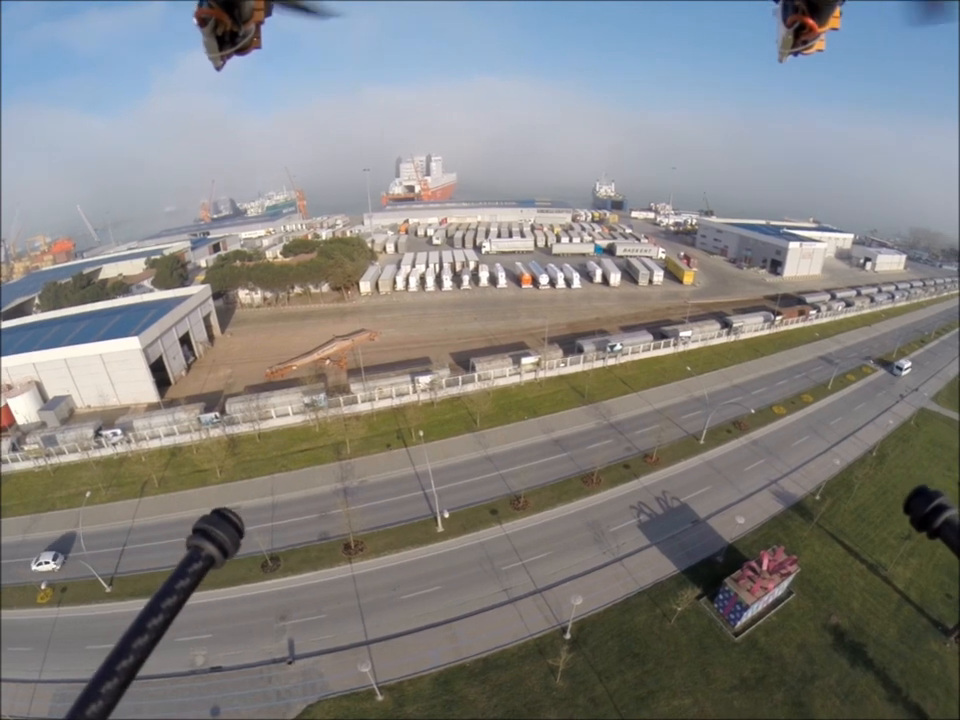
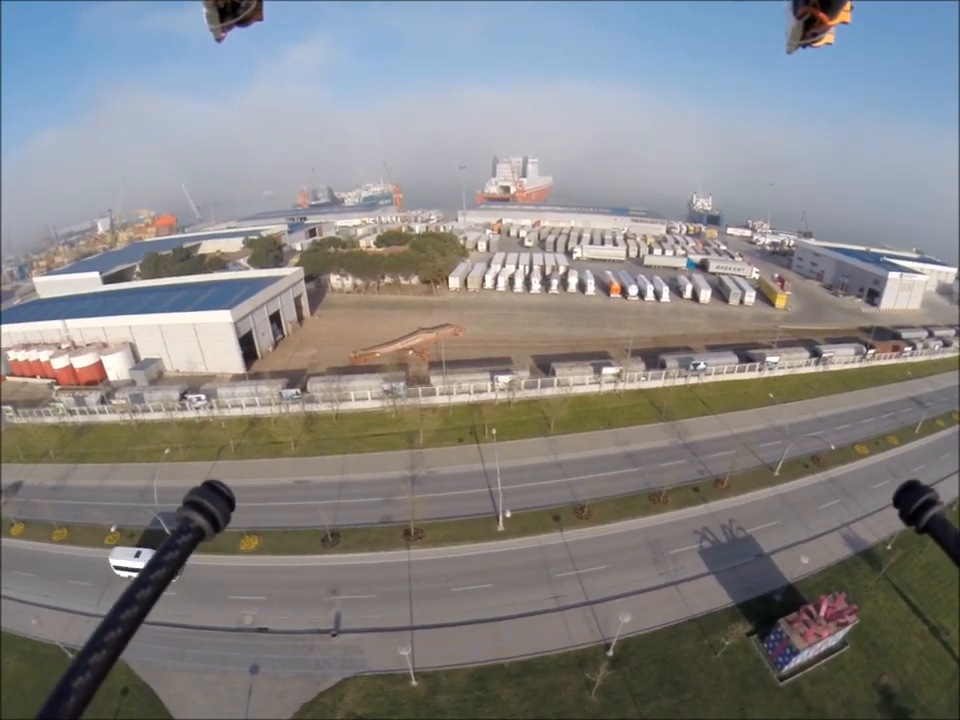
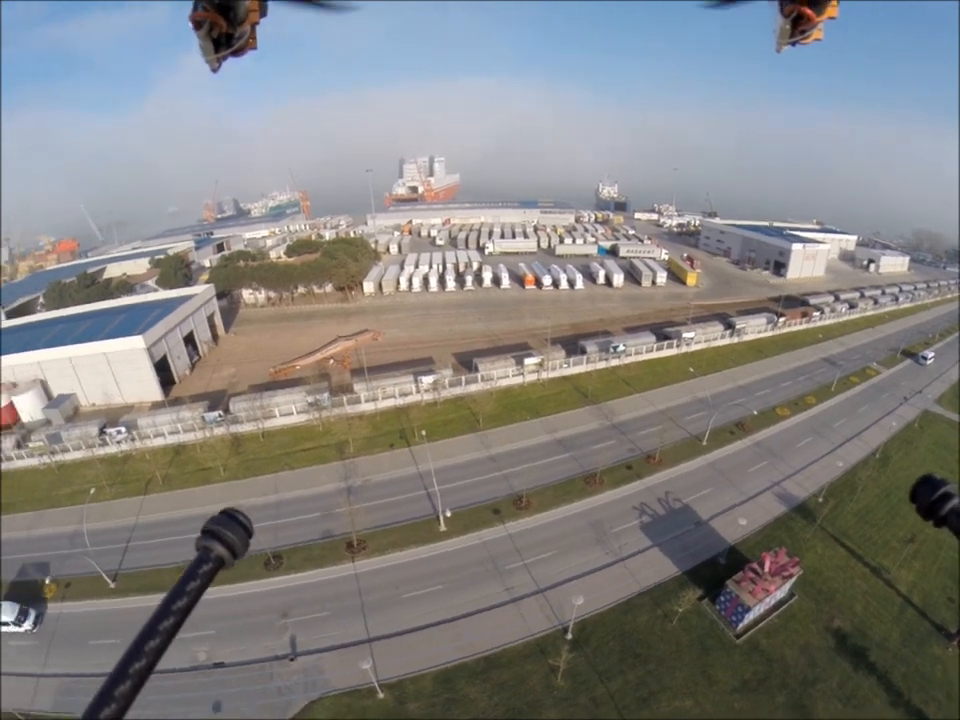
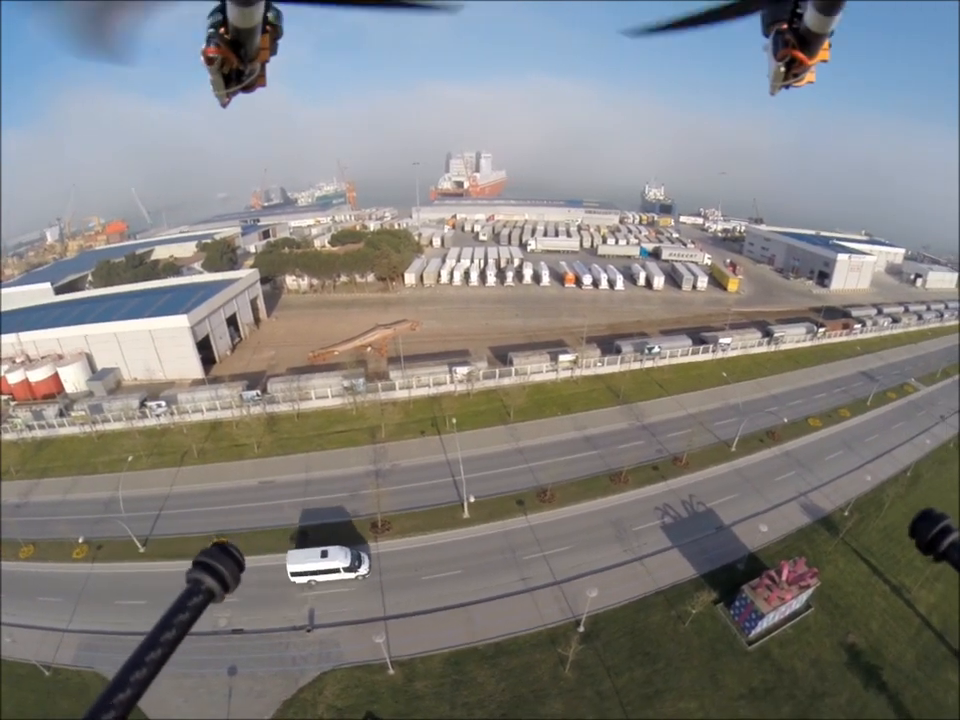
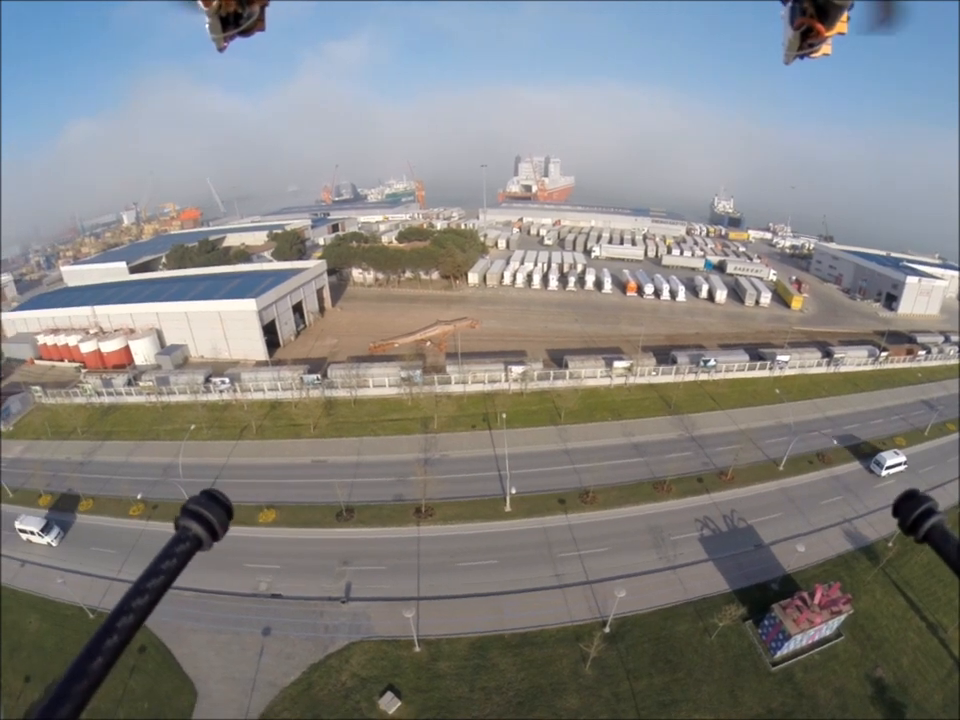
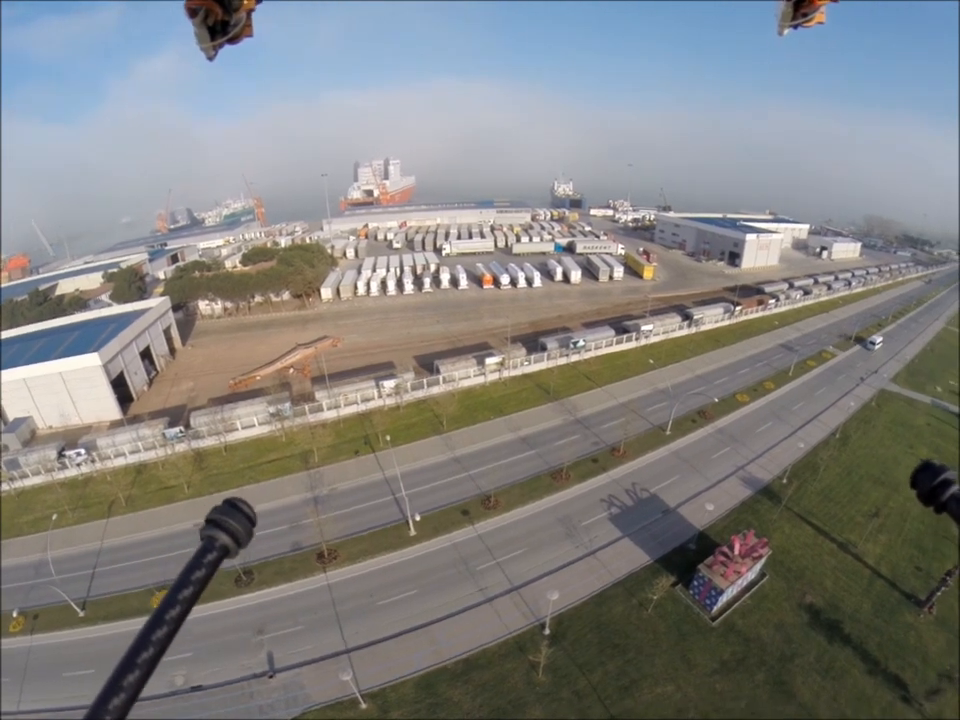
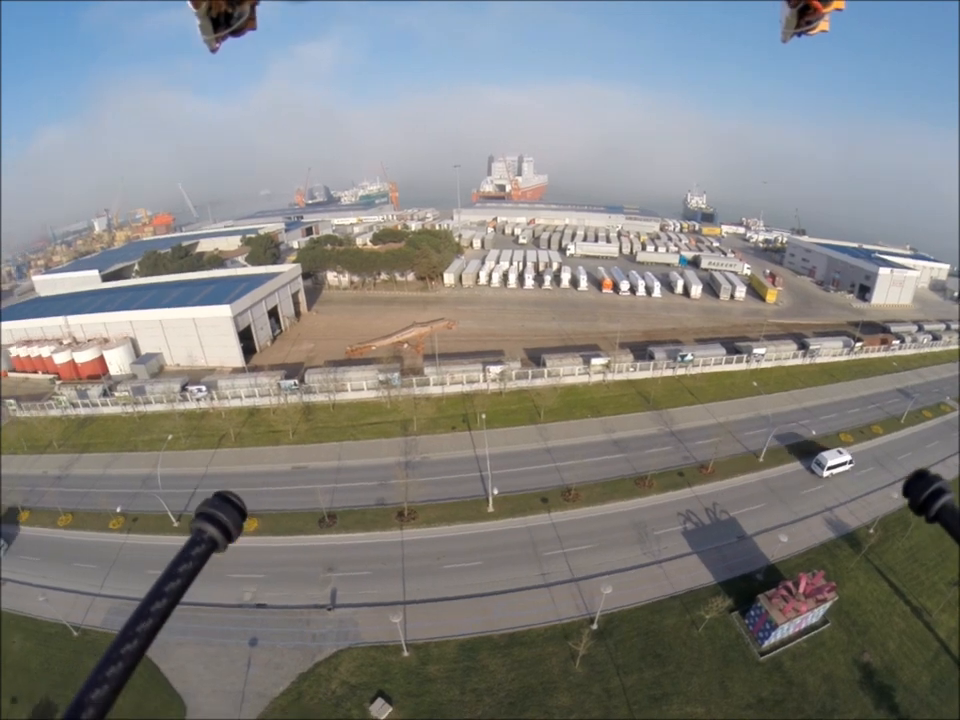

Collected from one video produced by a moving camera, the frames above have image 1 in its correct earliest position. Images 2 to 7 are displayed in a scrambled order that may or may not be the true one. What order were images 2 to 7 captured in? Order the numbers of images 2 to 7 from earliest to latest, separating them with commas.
6, 3, 2, 4, 7, 5
